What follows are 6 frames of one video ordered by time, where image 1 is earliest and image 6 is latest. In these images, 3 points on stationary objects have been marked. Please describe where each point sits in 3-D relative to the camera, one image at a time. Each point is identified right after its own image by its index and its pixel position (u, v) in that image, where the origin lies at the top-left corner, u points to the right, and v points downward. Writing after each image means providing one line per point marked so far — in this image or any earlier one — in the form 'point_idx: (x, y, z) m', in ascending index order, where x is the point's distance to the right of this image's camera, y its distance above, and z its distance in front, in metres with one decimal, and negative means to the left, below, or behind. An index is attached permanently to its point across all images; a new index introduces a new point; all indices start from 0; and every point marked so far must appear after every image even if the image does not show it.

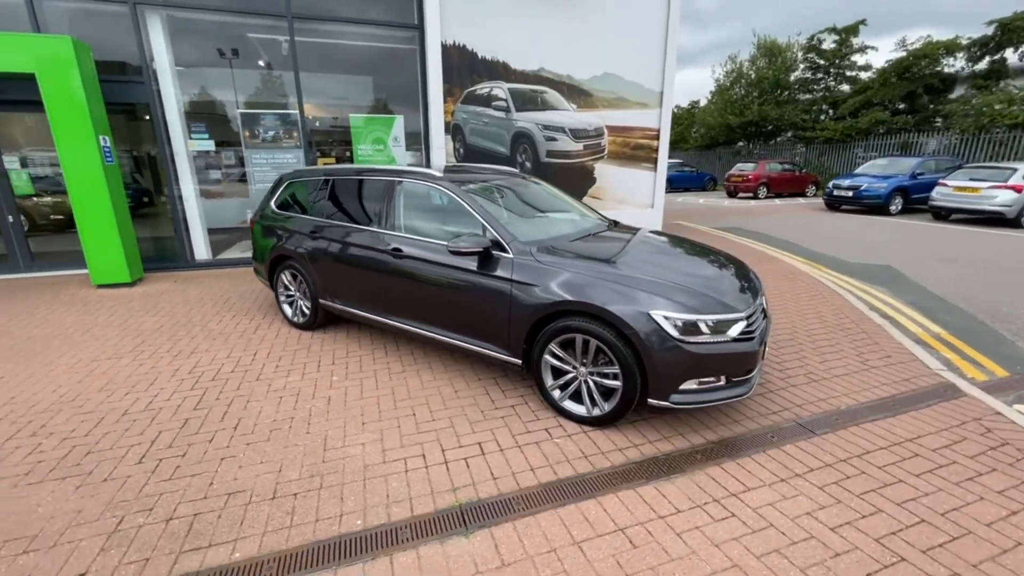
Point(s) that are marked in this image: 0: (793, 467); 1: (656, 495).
0: (+1.7, -1.1, +2.7) m
1: (+0.8, -1.2, +2.5) m
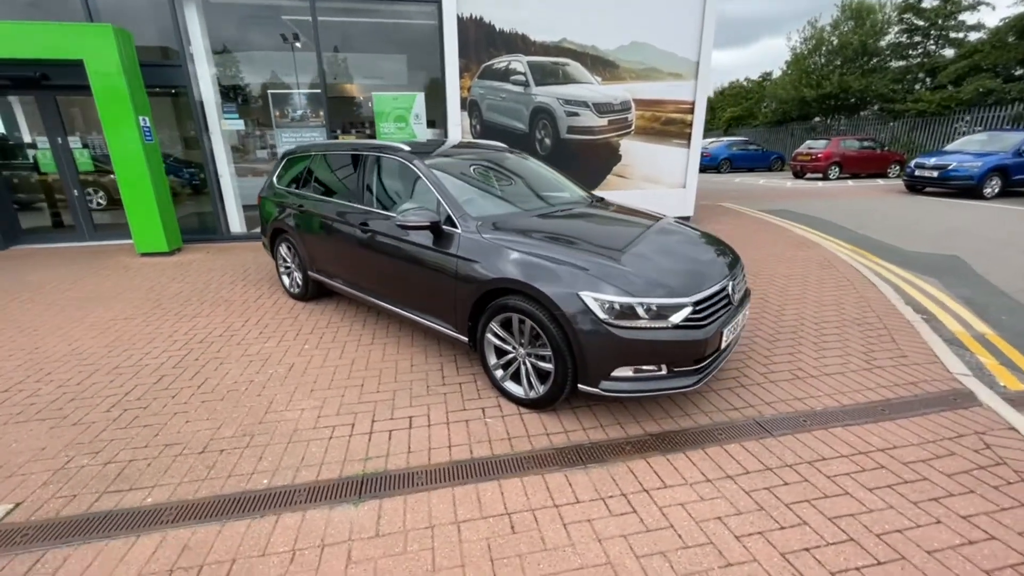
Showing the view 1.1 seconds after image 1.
0: (+1.2, -1.0, +2.5) m
1: (+0.3, -1.1, +2.4) m
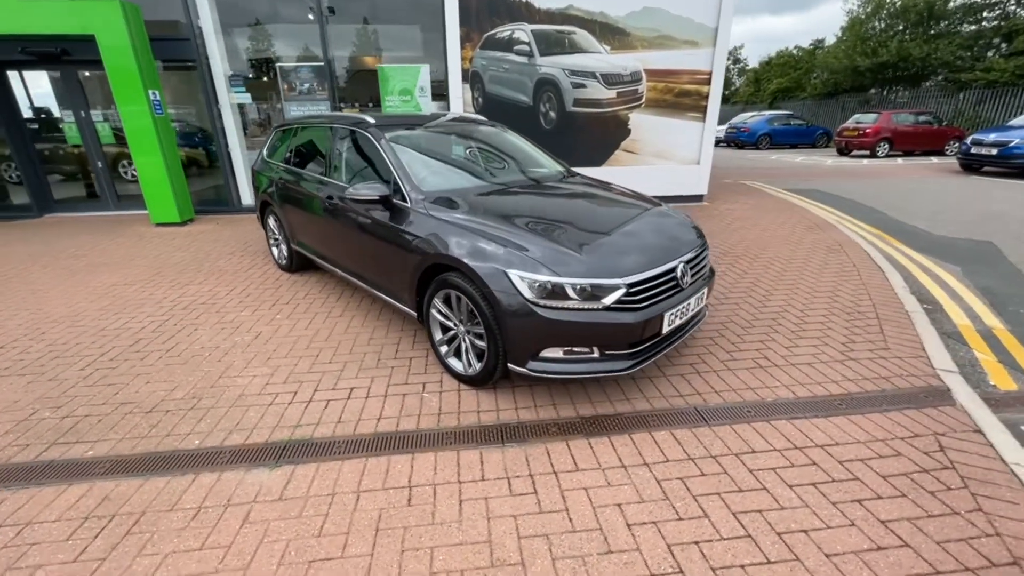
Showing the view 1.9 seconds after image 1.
0: (+0.7, -0.9, +2.4) m
1: (-0.2, -0.9, +2.4) m
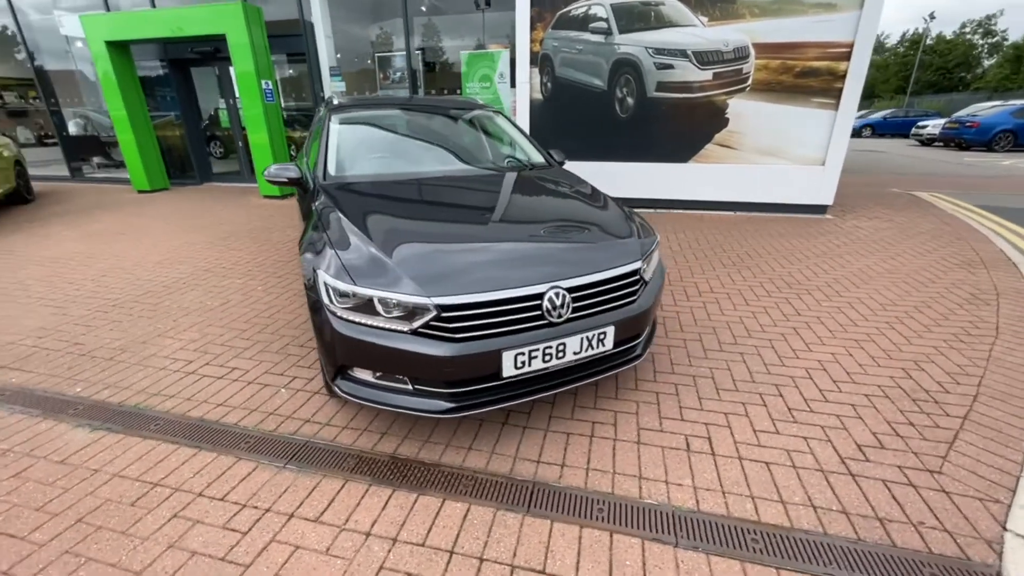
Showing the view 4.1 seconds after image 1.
0: (-0.4, -1.0, +1.9) m
1: (-1.3, -0.9, +2.1) m
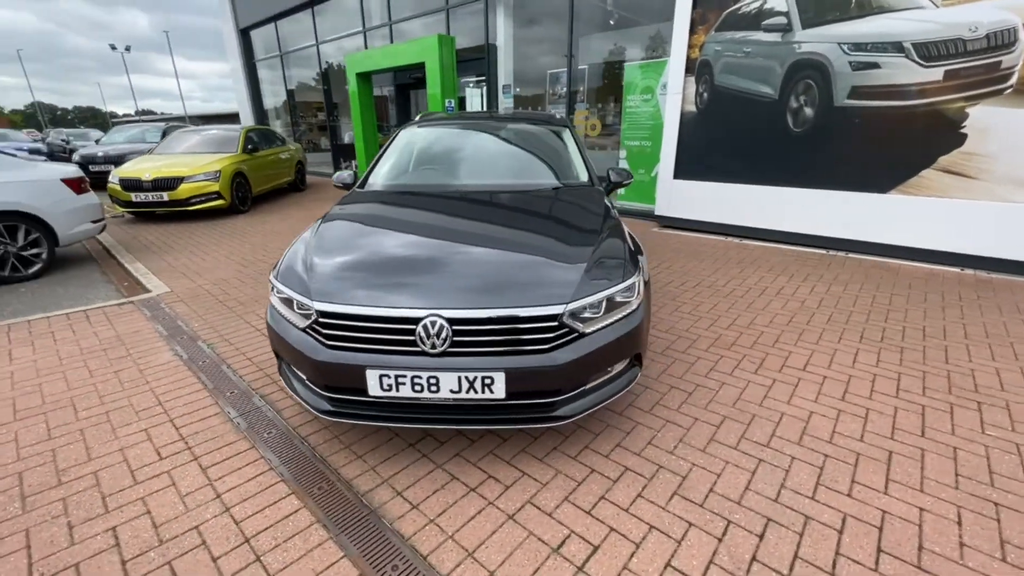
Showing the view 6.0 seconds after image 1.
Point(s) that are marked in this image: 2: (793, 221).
0: (-1.2, -1.0, +2.0) m
1: (-1.9, -0.8, +2.7) m
2: (+3.8, +0.9, +6.0) m
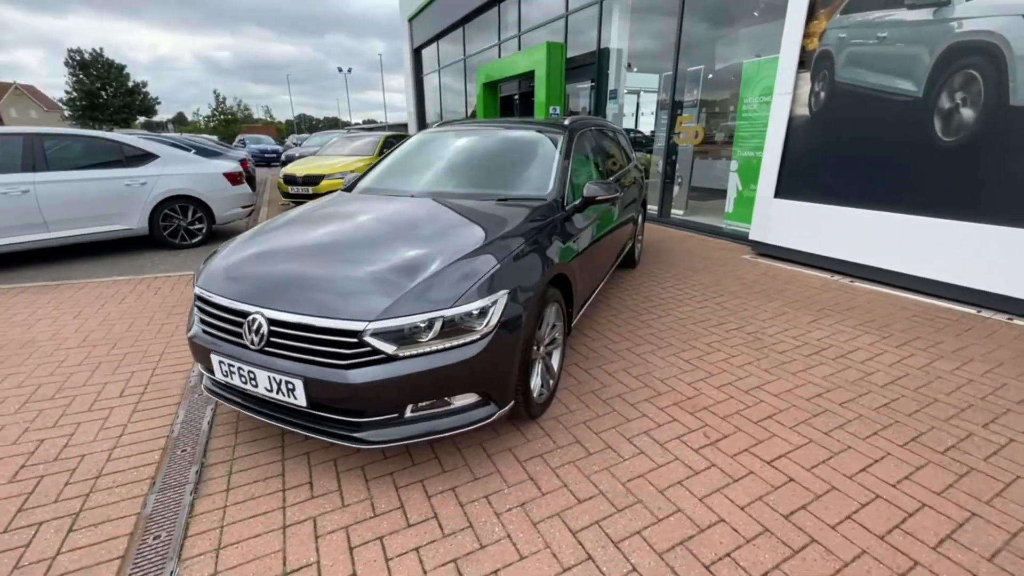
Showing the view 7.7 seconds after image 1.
0: (-2.1, -0.9, +2.4) m
1: (-2.5, -0.6, +3.3) m
2: (+4.2, +0.2, +4.4) m
